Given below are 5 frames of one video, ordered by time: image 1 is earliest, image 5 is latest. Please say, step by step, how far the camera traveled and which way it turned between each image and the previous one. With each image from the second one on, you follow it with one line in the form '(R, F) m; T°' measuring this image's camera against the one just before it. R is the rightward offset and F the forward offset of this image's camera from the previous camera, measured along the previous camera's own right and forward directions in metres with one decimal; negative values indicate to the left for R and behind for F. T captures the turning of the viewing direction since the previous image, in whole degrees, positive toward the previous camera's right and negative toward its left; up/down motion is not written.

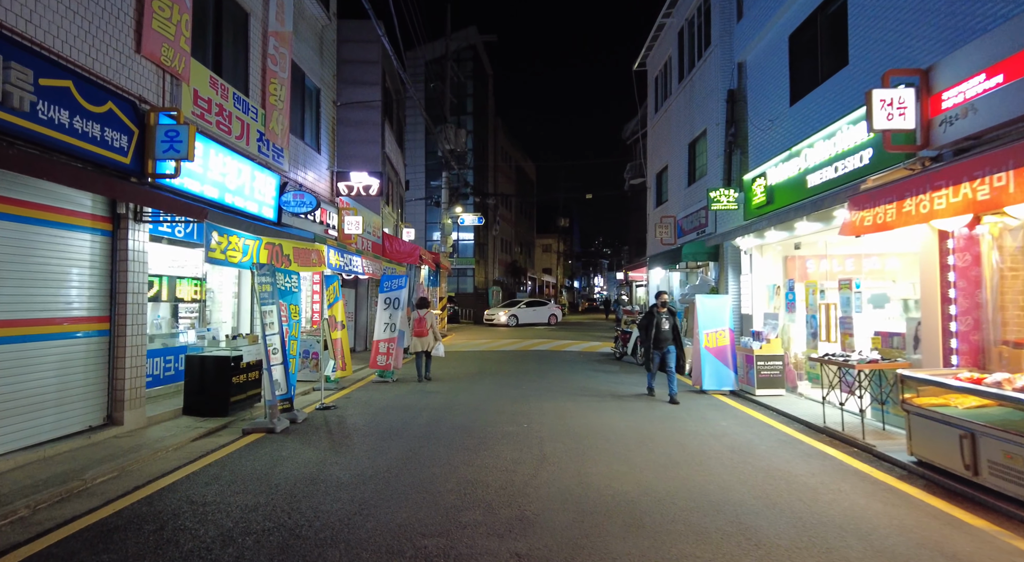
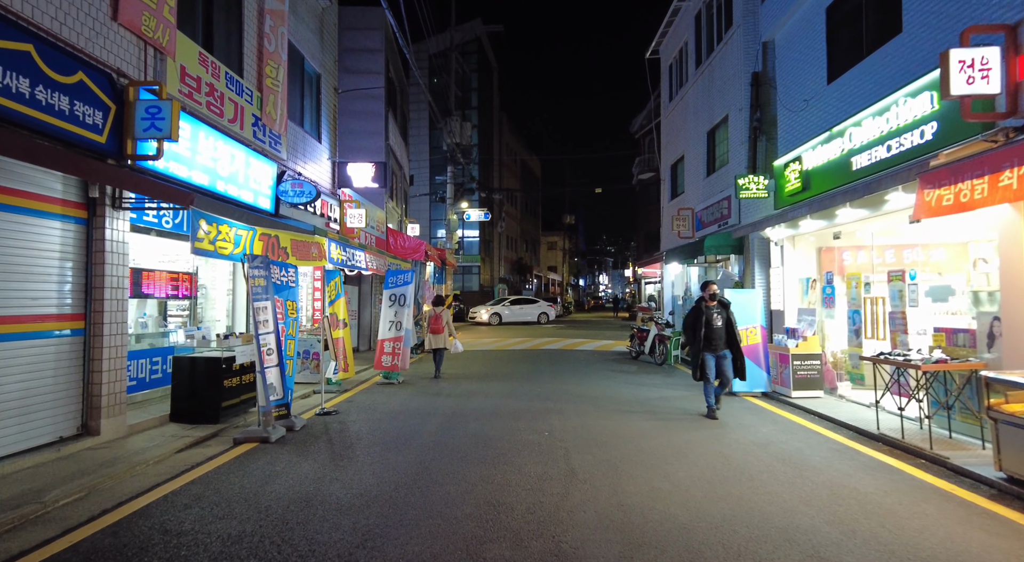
(-0.2, +0.9) m; 0°
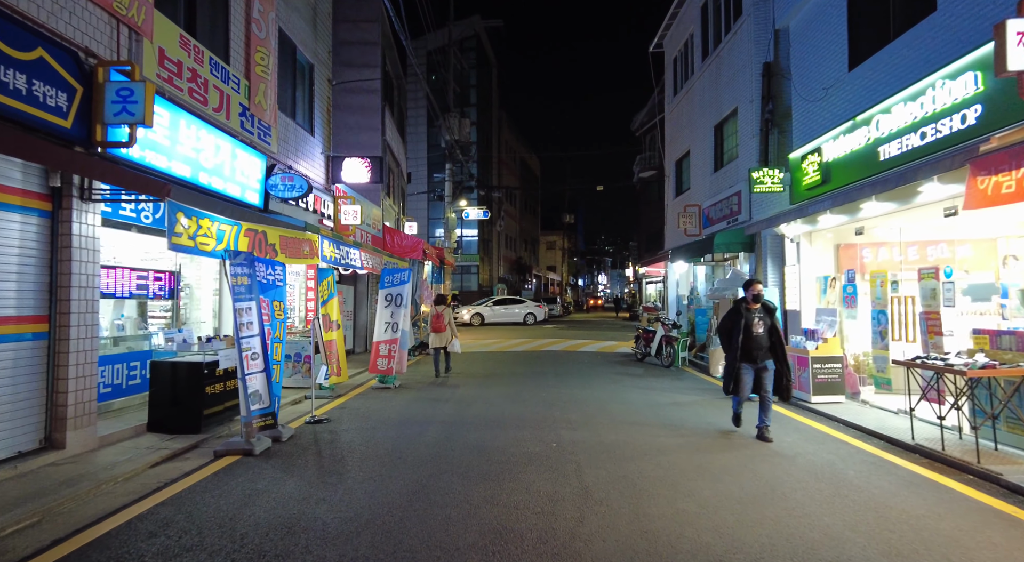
(-0.1, +0.6) m; 0°
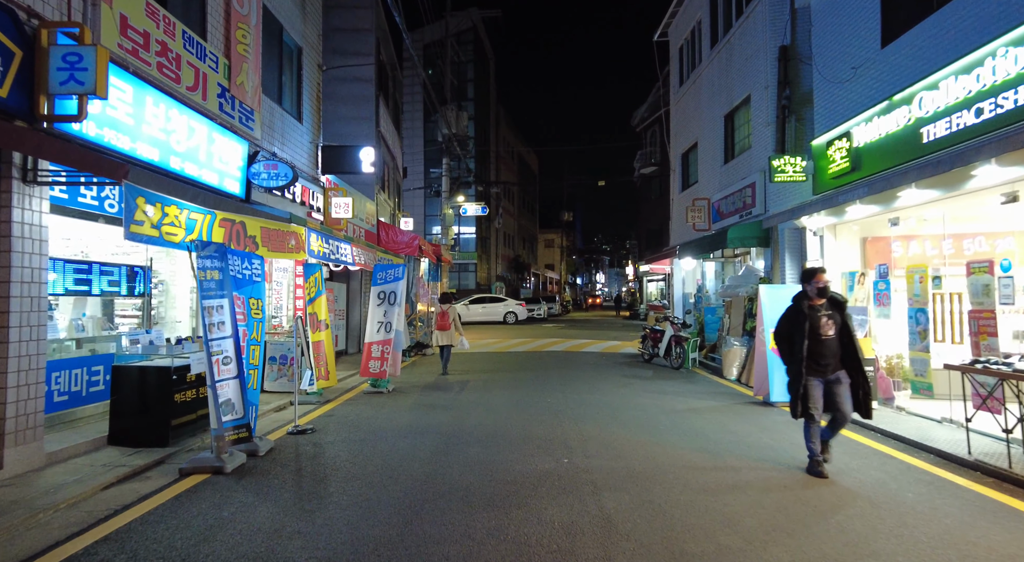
(-0.1, +0.9) m; 0°
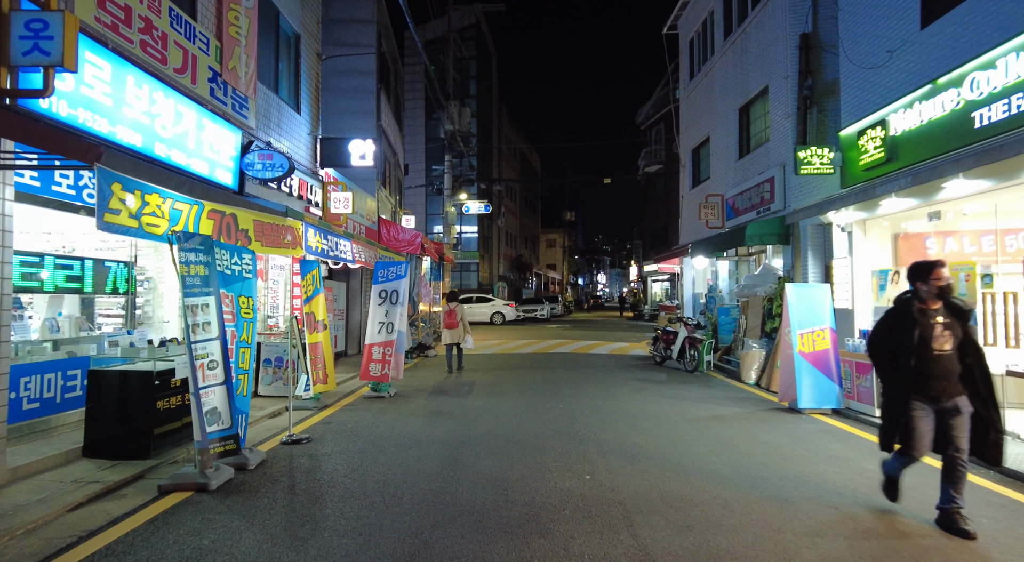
(-0.1, +0.6) m; 0°
